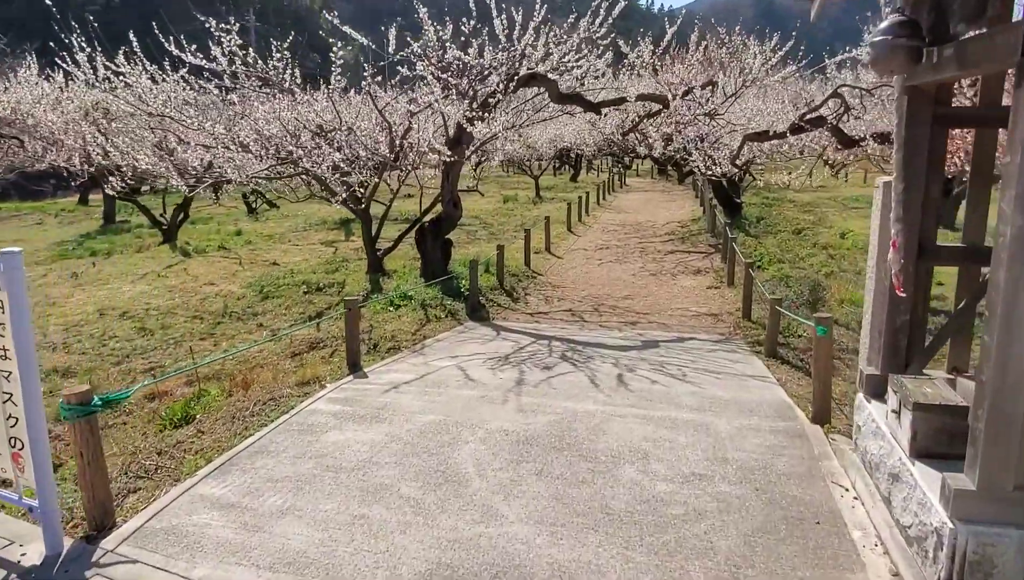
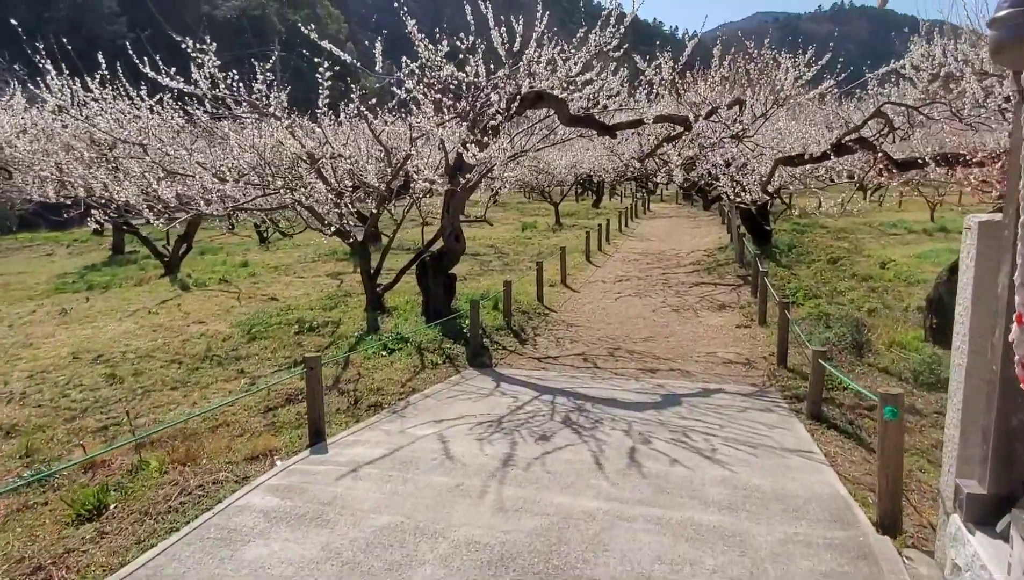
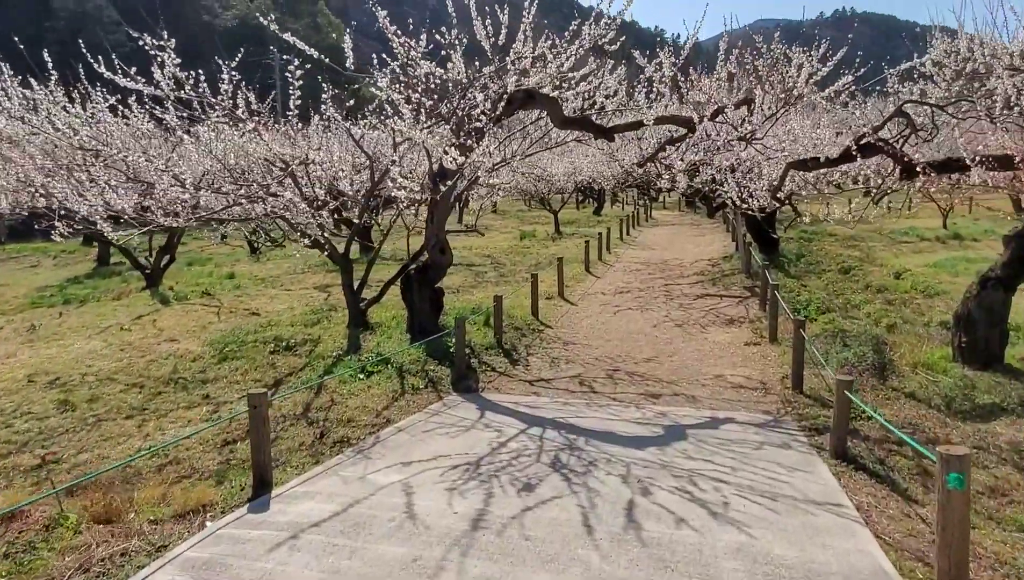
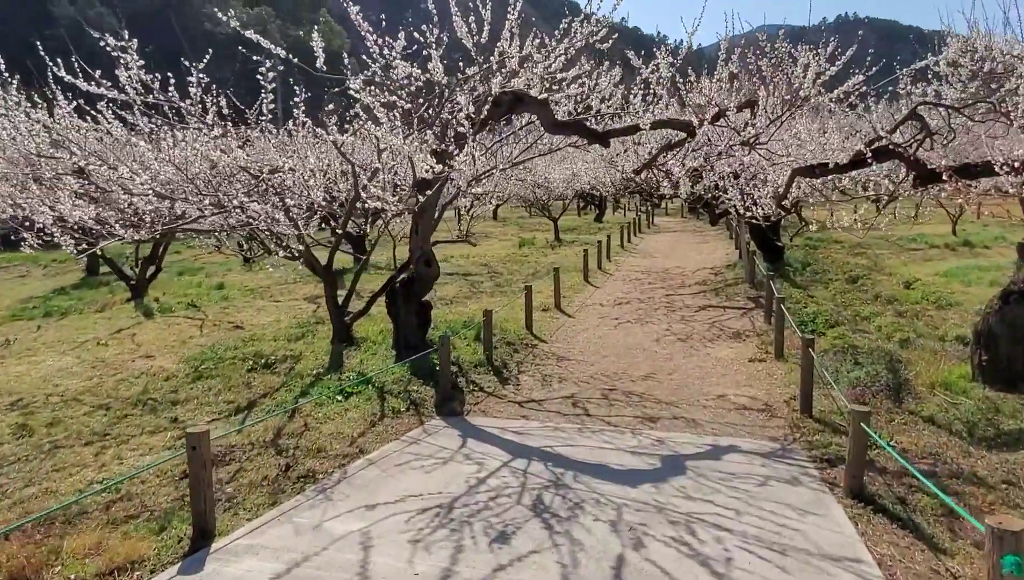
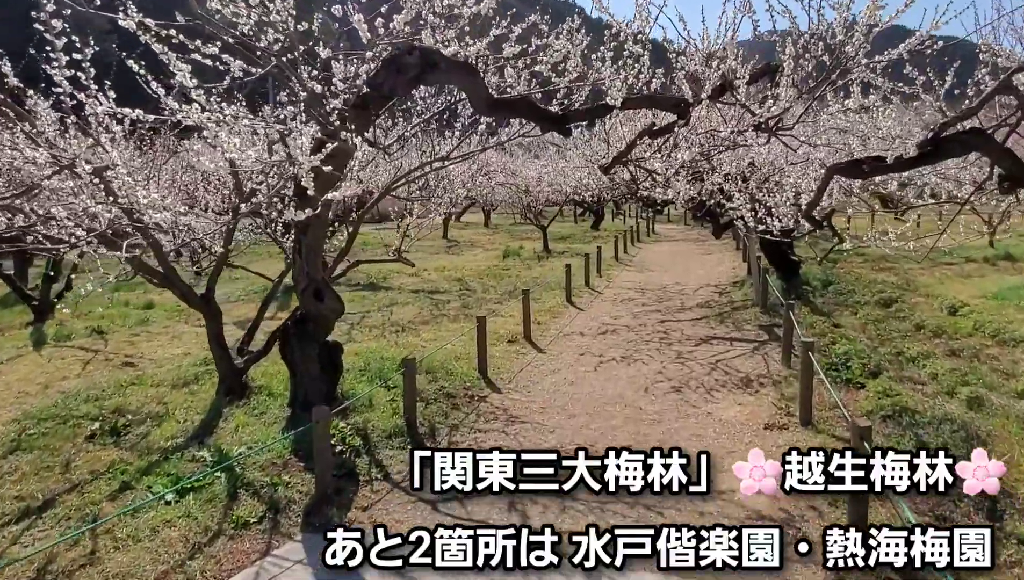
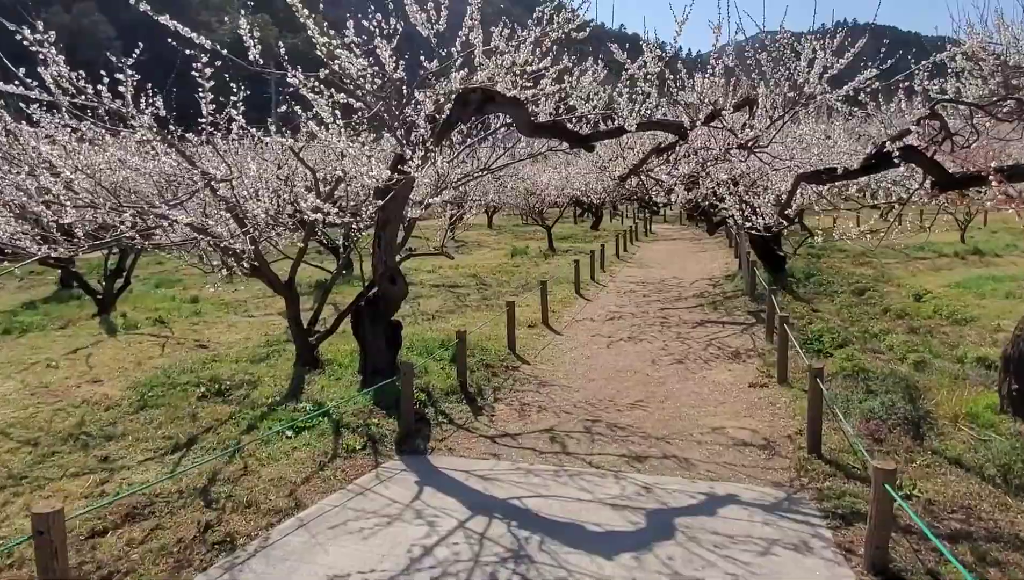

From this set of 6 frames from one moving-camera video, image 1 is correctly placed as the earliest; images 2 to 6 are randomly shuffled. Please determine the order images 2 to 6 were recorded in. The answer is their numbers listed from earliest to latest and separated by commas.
2, 3, 4, 6, 5
